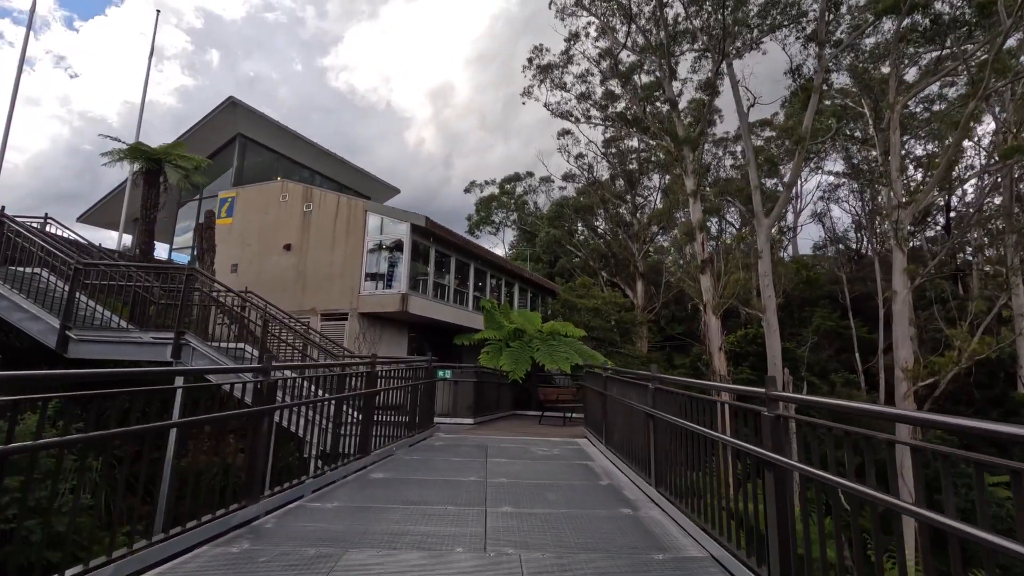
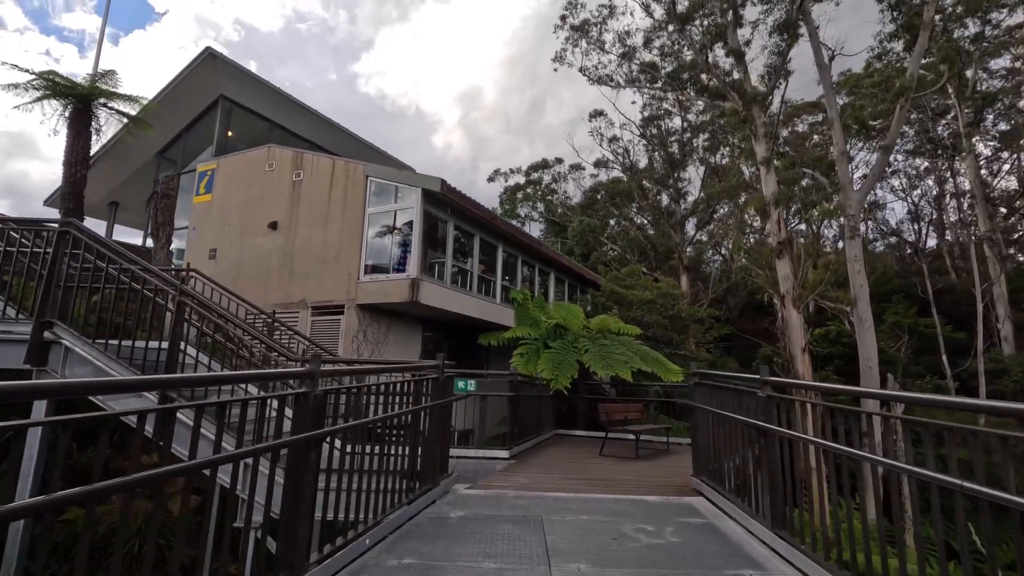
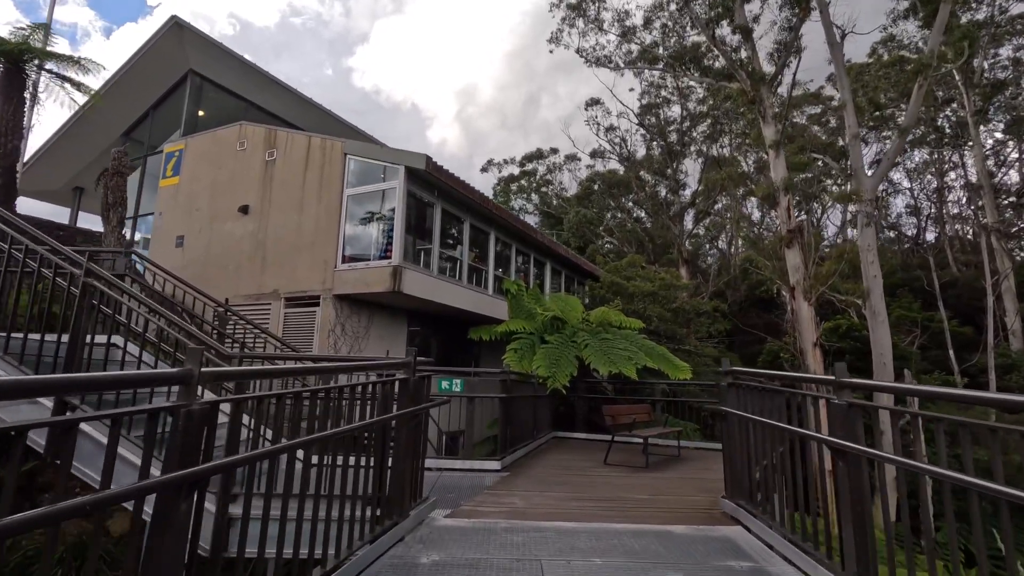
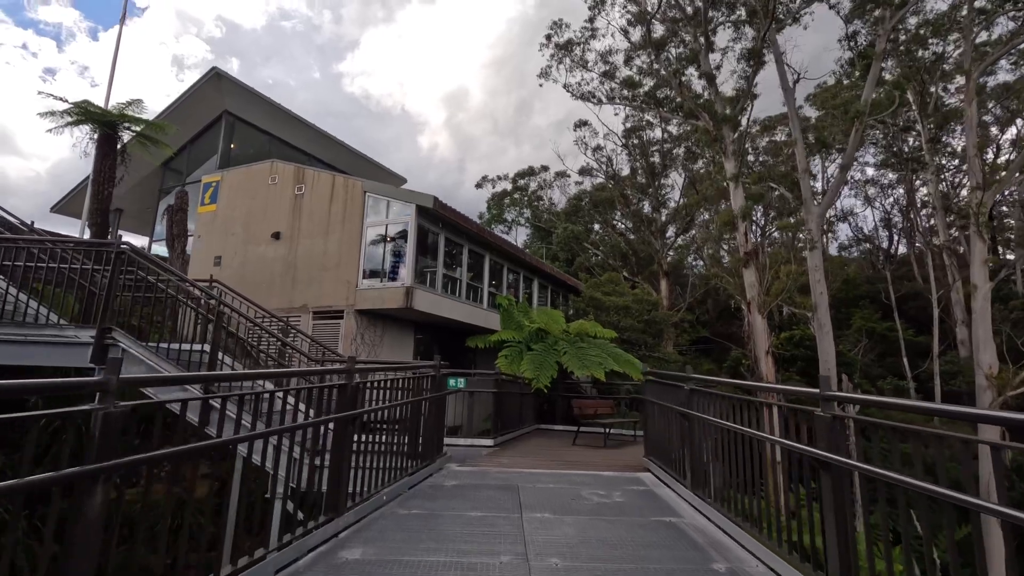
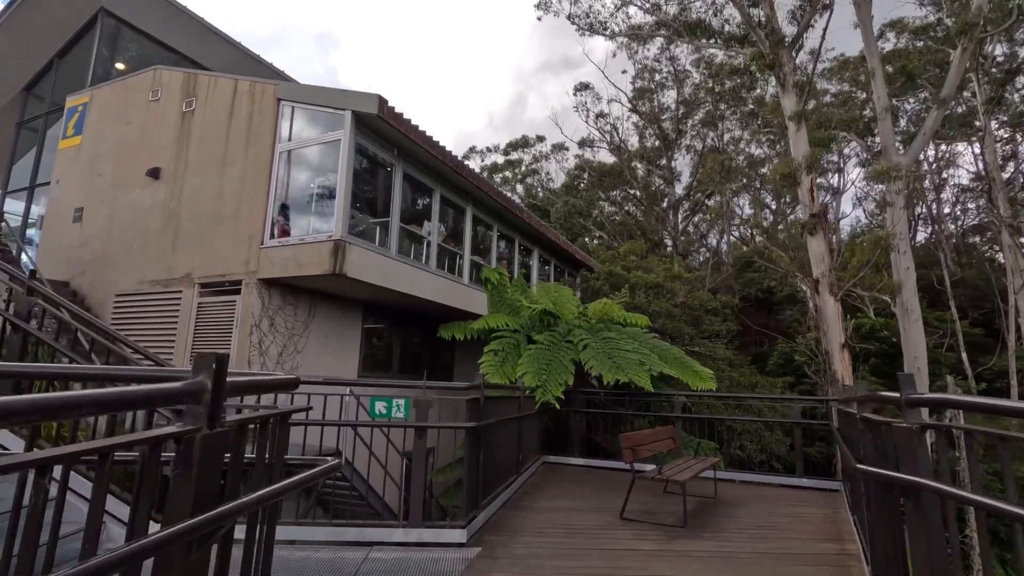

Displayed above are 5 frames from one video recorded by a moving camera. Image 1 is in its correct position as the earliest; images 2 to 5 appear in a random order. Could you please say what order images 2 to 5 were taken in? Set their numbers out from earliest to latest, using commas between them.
4, 2, 3, 5
